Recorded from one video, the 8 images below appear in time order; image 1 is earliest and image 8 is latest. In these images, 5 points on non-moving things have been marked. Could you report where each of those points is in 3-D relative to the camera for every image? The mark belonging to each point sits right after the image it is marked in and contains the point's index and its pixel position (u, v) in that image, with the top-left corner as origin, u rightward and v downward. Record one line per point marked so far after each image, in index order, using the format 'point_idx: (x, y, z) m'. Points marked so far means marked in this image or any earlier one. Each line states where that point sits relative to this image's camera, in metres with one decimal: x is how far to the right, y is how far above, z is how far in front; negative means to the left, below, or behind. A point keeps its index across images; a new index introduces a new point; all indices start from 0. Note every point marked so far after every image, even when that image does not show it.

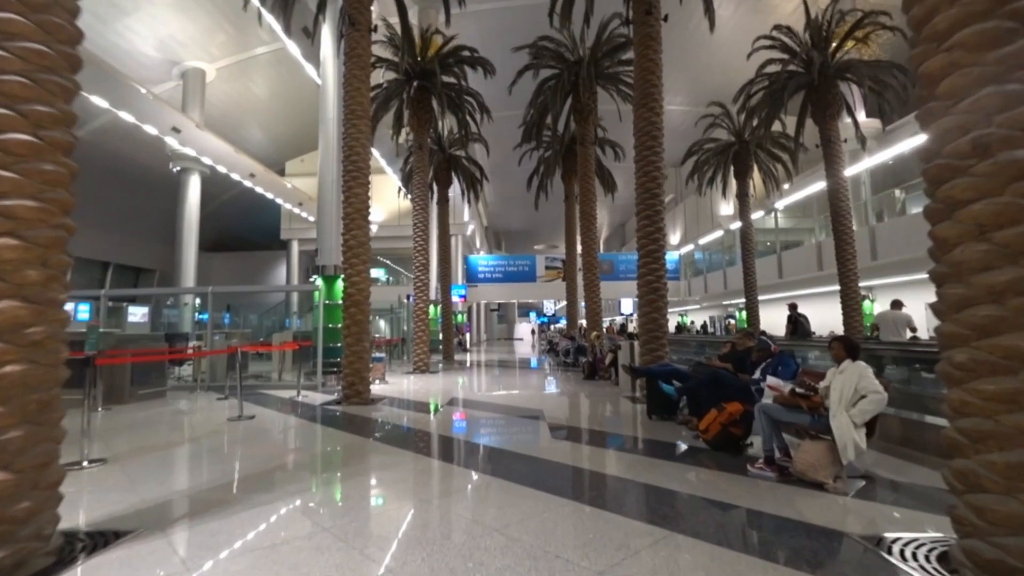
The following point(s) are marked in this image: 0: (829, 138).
0: (+8.9, +4.2, +14.1) m
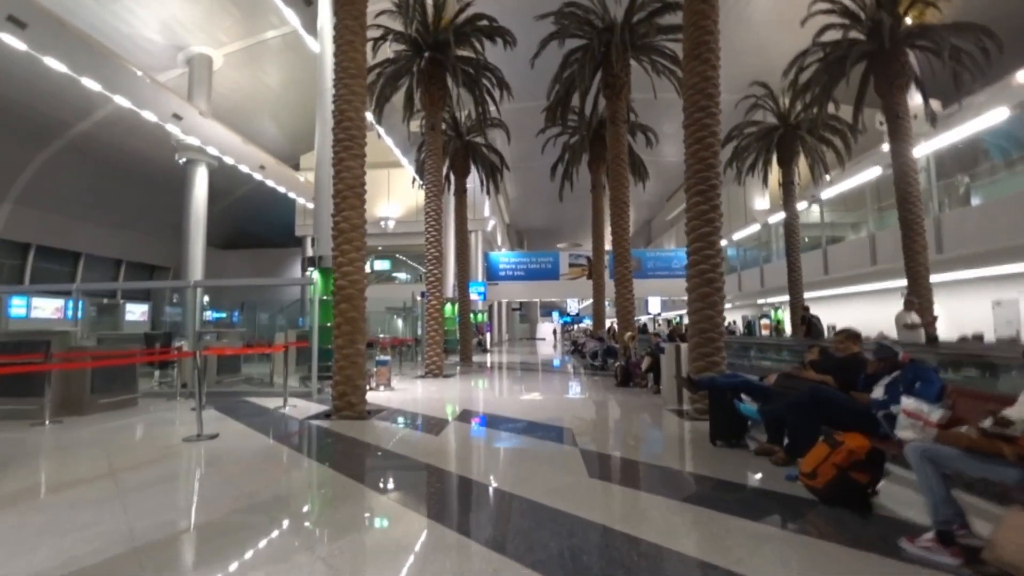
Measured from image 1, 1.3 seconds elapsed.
0: (+9.4, +4.3, +12.3) m
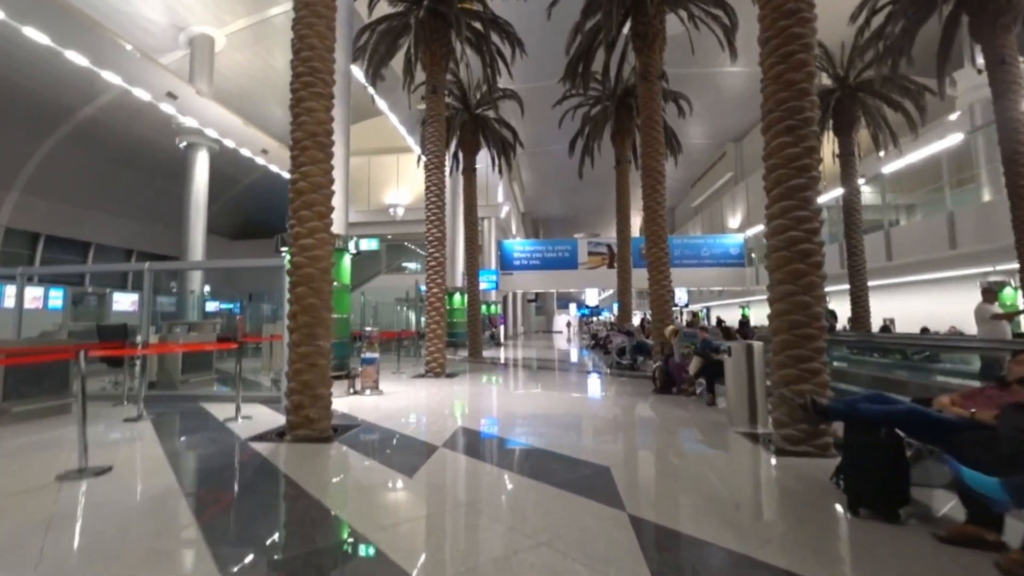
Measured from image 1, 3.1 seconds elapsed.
0: (+9.7, +4.6, +10.1) m
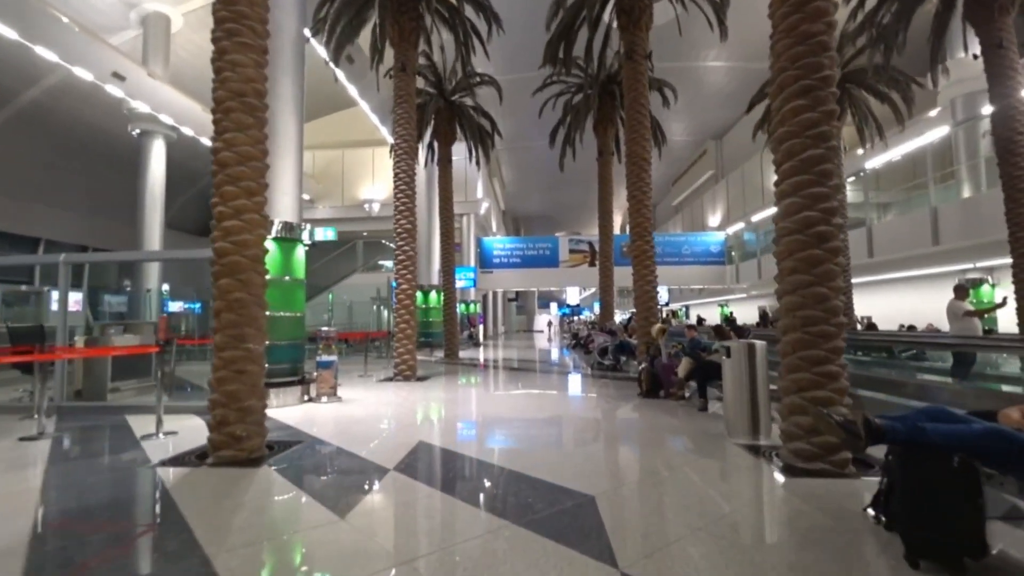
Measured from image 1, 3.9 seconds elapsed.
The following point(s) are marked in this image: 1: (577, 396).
0: (+9.3, +4.7, +9.7) m
1: (+1.3, -2.2, +10.3) m
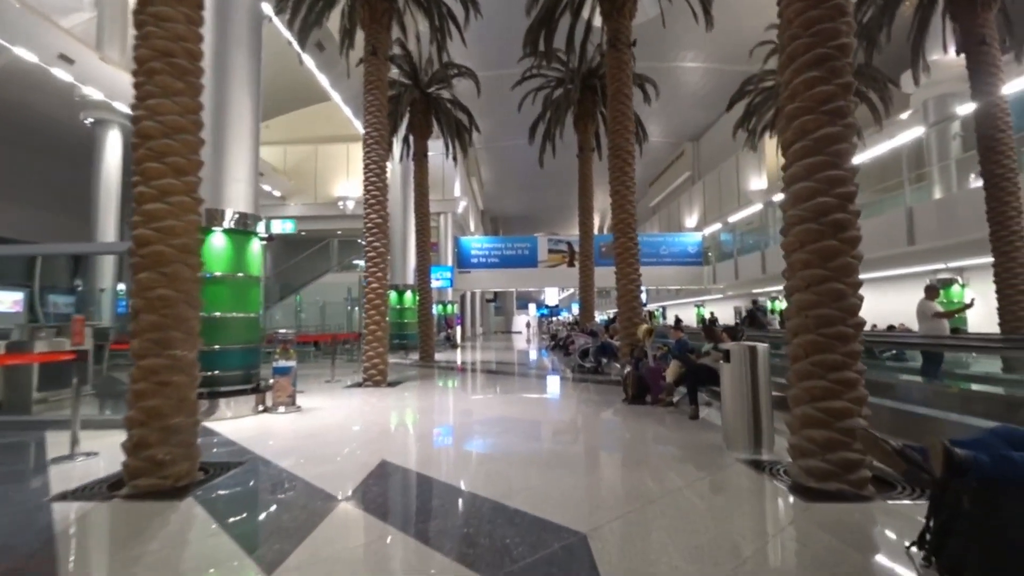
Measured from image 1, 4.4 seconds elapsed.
0: (+8.8, +4.7, +9.5) m
1: (+0.9, -2.2, +9.8) m
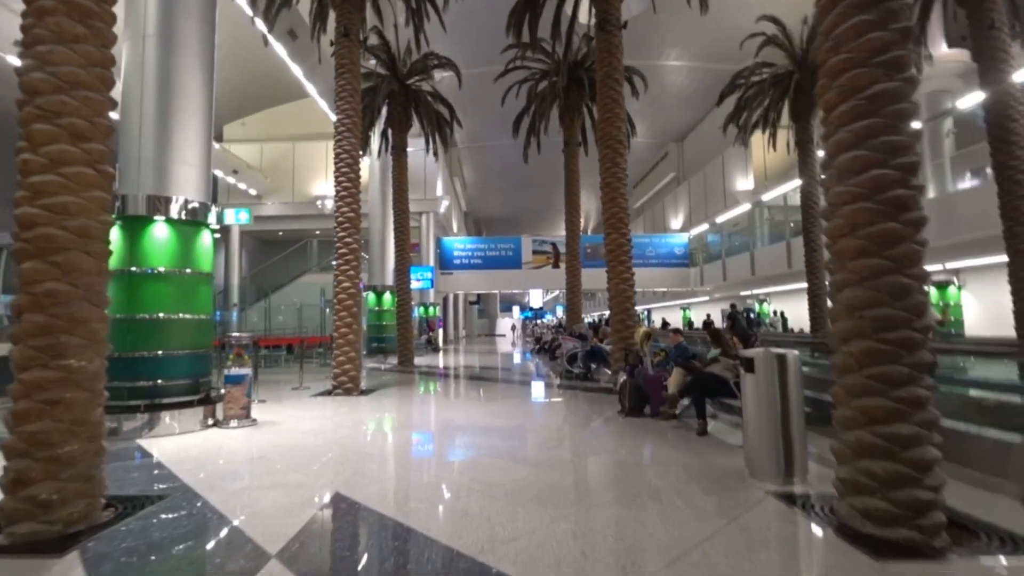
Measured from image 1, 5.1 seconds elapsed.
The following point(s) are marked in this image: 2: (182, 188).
0: (+8.6, +4.7, +9.1) m
1: (+0.6, -2.2, +9.1) m
2: (-4.2, +1.2, +6.4) m
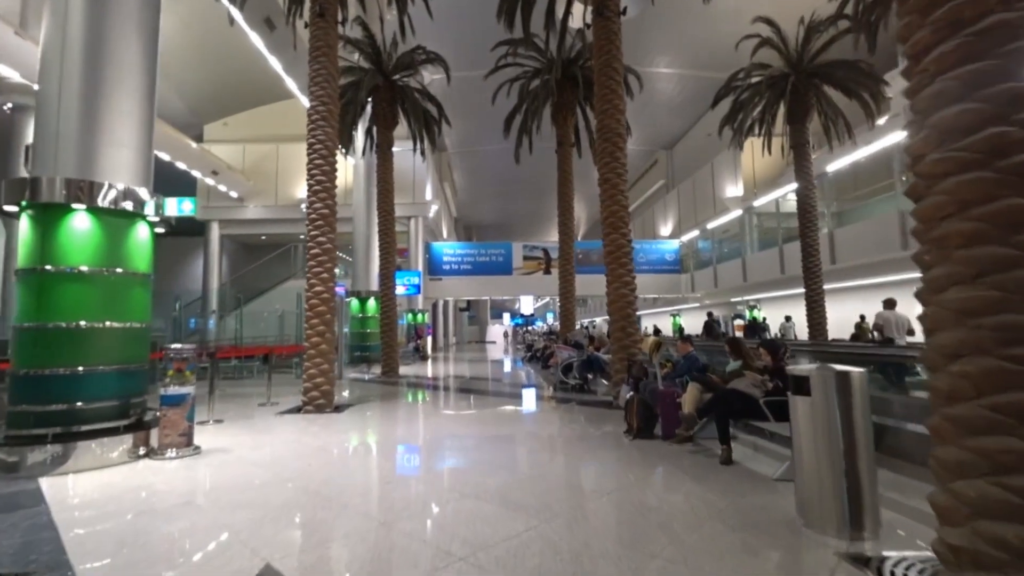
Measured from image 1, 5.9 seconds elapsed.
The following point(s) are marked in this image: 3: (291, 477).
0: (+8.4, +4.7, +8.5) m
1: (+0.4, -2.3, +8.2) m
2: (-4.3, +1.2, +5.5) m
3: (-2.1, -1.9, +4.9) m
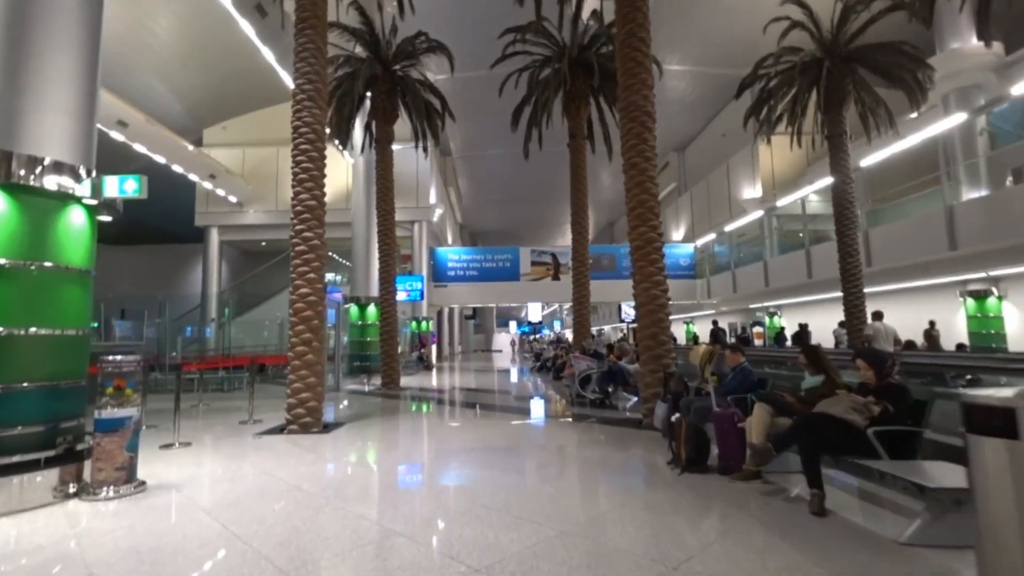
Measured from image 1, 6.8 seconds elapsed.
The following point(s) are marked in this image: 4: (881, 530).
0: (+8.6, +4.7, +7.4) m
1: (+0.6, -2.3, +7.1) m
2: (-4.2, +1.2, +4.5) m
3: (-2.0, -1.8, +3.8) m
4: (+2.3, -1.5, +3.2) m
